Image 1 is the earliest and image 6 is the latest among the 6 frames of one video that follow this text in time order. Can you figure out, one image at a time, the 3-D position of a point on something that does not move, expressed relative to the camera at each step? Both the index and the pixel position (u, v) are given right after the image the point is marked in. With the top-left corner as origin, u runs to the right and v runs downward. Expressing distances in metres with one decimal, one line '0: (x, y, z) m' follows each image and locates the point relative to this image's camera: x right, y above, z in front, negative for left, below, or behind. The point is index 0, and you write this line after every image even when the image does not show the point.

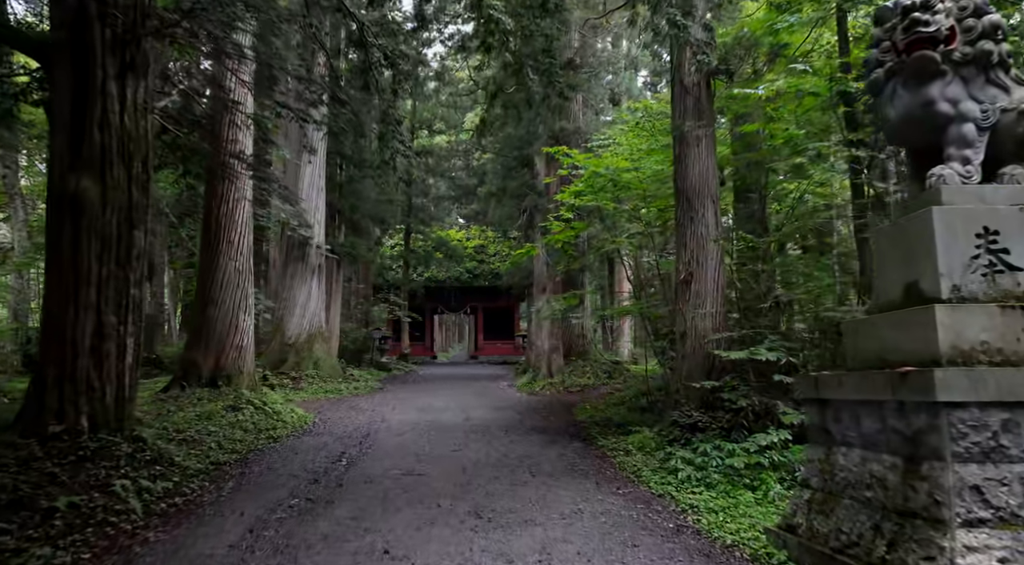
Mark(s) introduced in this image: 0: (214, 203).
0: (-4.0, +1.1, +9.0) m
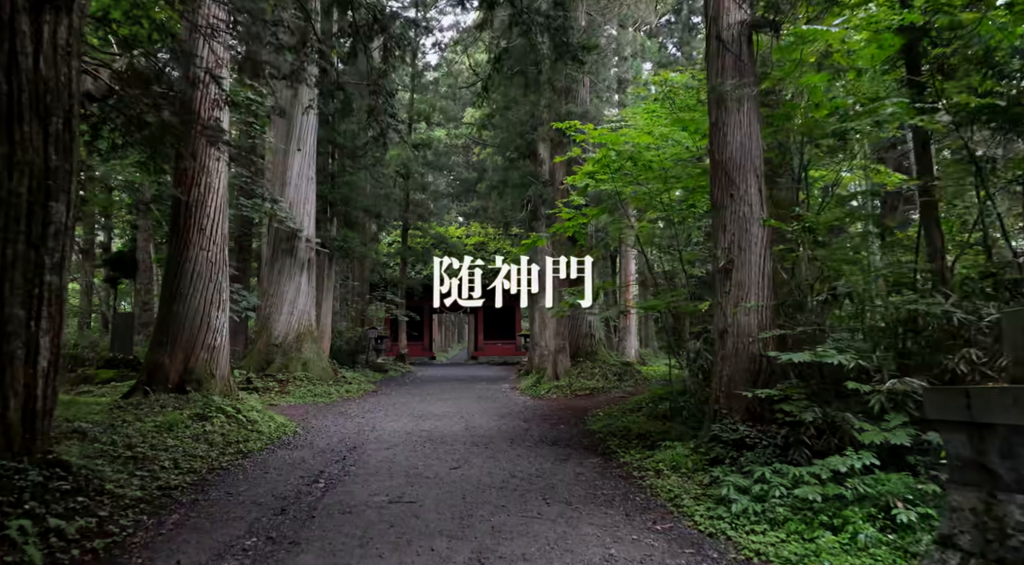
0: (-3.9, +1.1, +8.0) m
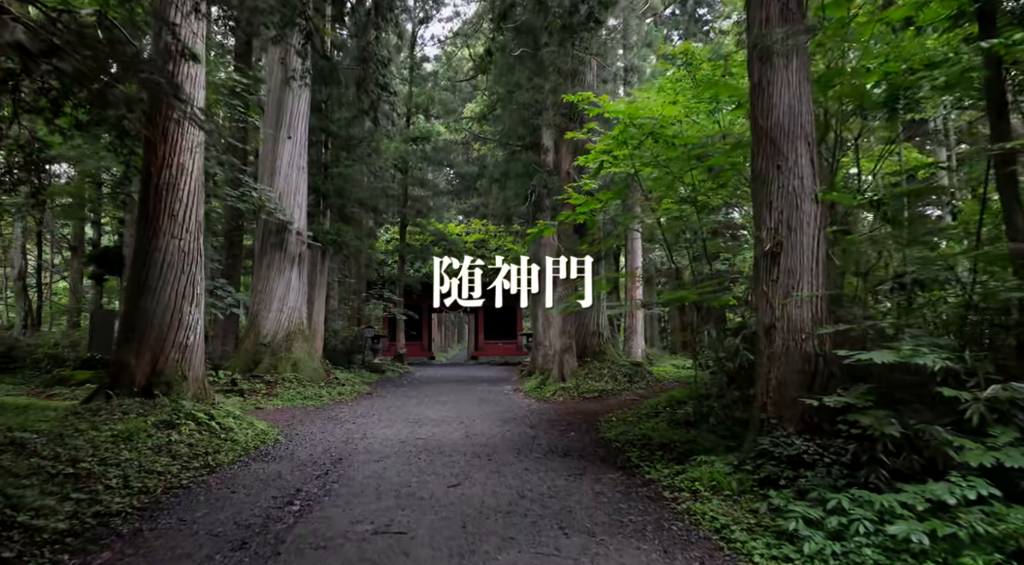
0: (-3.8, +1.2, +7.2) m
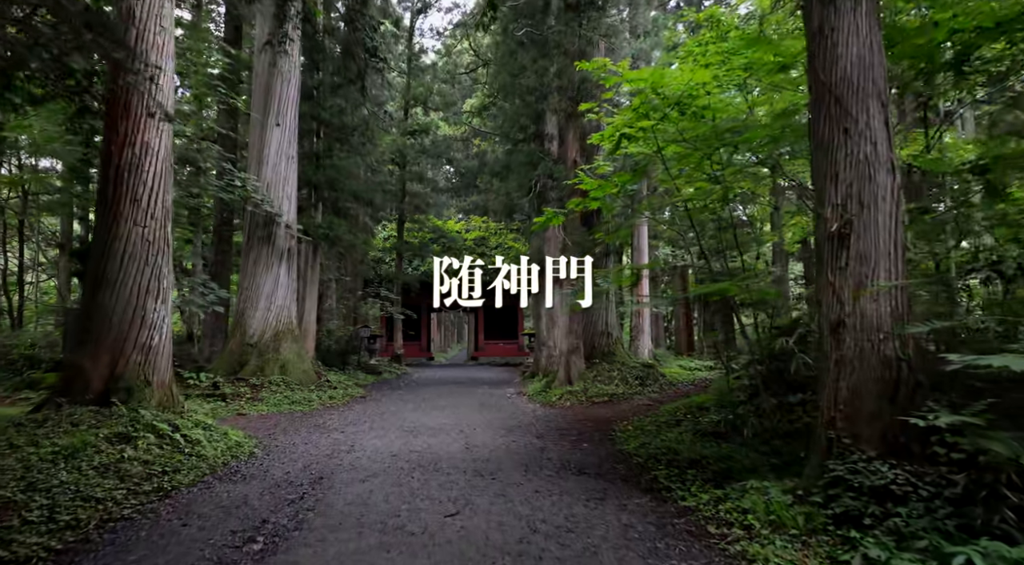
0: (-3.8, +1.3, +6.4) m
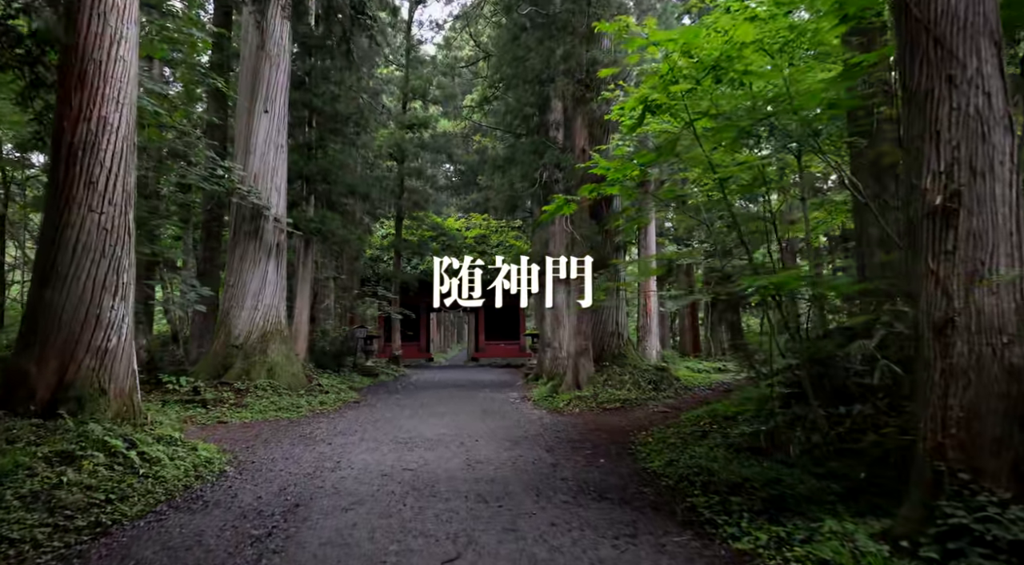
0: (-3.7, +1.3, +5.6) m
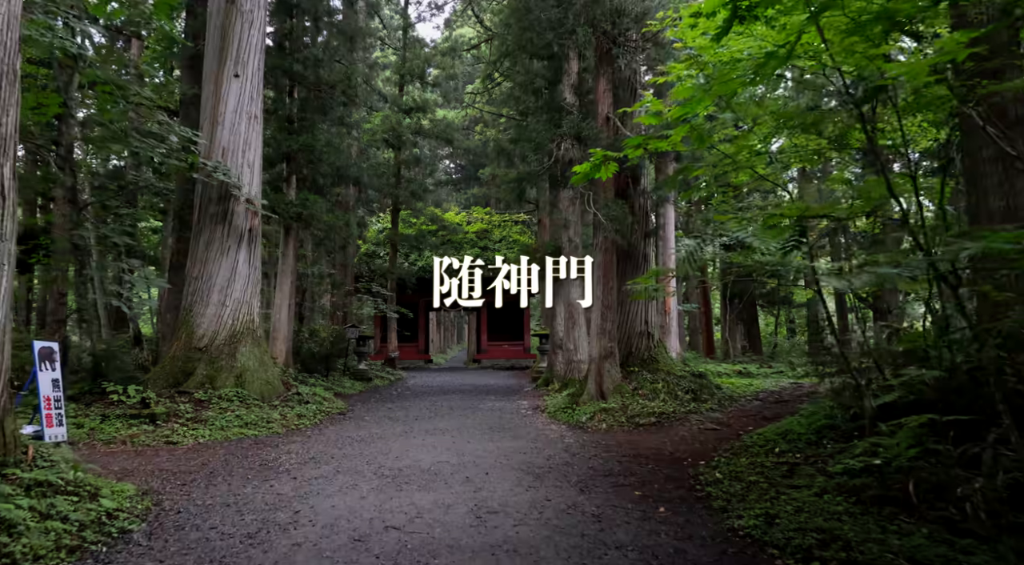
0: (-3.6, +1.5, +3.9) m
